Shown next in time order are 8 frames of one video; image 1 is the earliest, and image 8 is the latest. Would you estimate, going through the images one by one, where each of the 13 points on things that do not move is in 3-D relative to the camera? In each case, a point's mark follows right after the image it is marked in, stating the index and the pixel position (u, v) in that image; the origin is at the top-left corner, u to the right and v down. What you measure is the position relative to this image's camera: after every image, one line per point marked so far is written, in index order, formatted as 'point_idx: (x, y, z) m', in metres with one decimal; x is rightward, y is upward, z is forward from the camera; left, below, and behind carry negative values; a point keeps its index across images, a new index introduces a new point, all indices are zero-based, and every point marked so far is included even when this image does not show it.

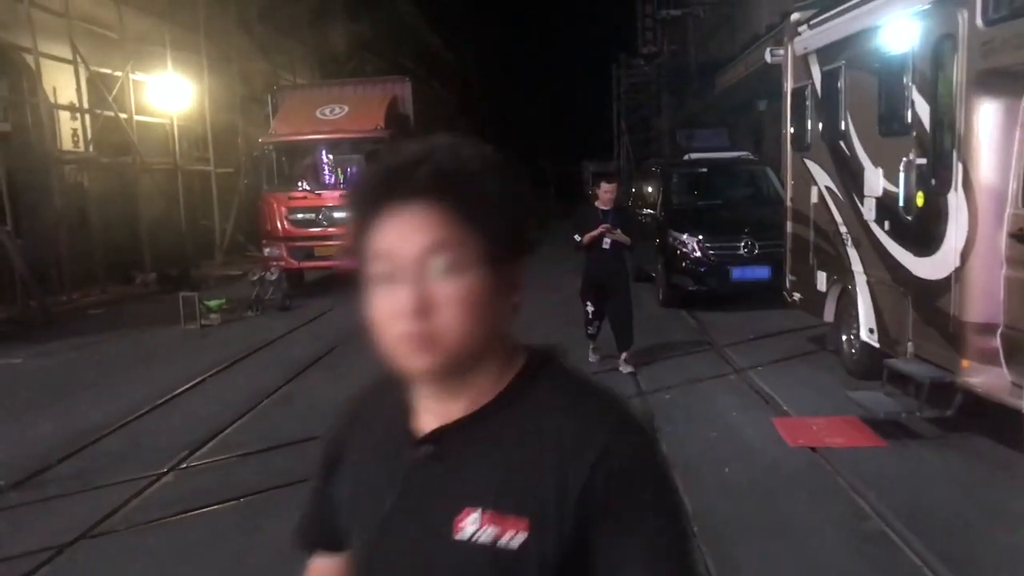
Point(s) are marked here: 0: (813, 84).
0: (+2.8, +1.9, +8.9) m
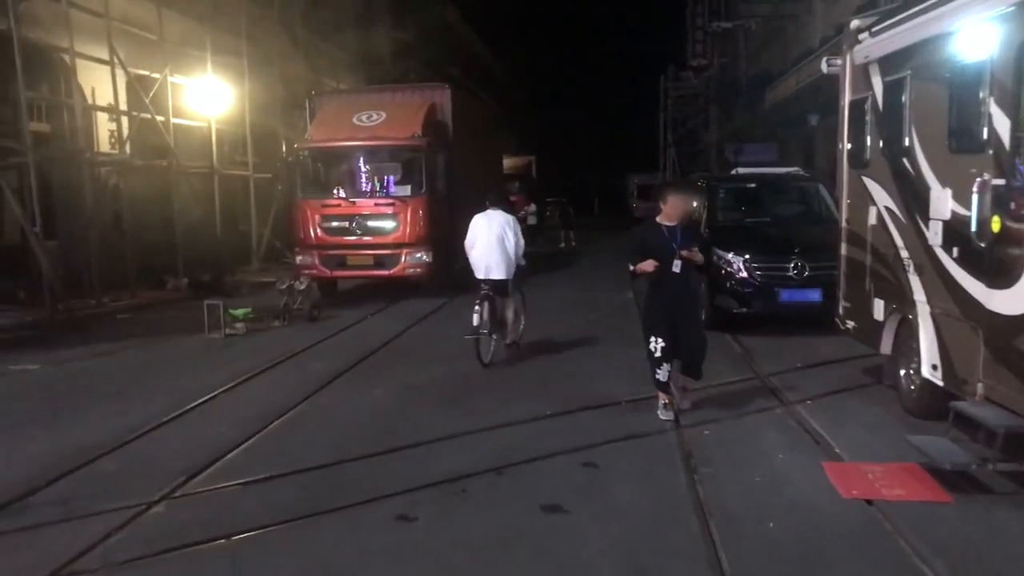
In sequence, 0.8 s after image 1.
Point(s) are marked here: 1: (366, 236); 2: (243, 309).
0: (+3.1, +1.7, +8.2) m
1: (-2.5, +0.9, +16.9) m
2: (-3.8, -0.3, +13.6) m
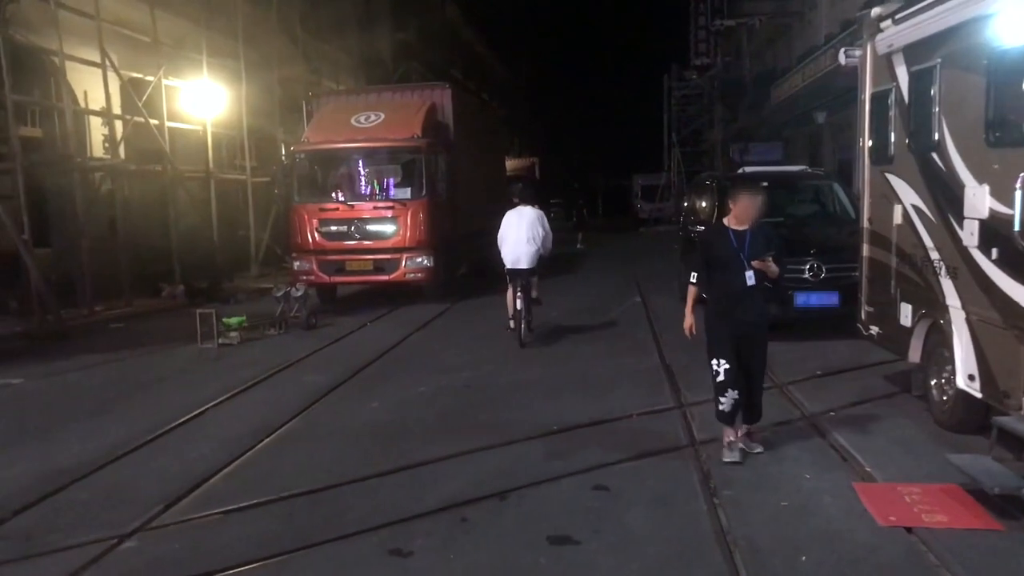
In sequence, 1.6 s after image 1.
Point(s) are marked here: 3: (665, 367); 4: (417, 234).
0: (+3.1, +1.6, +7.8) m
1: (-2.5, +0.8, +16.5) m
2: (-3.8, -0.4, +13.1) m
3: (+1.6, -0.8, +9.9) m
4: (-1.6, +0.9, +16.5) m
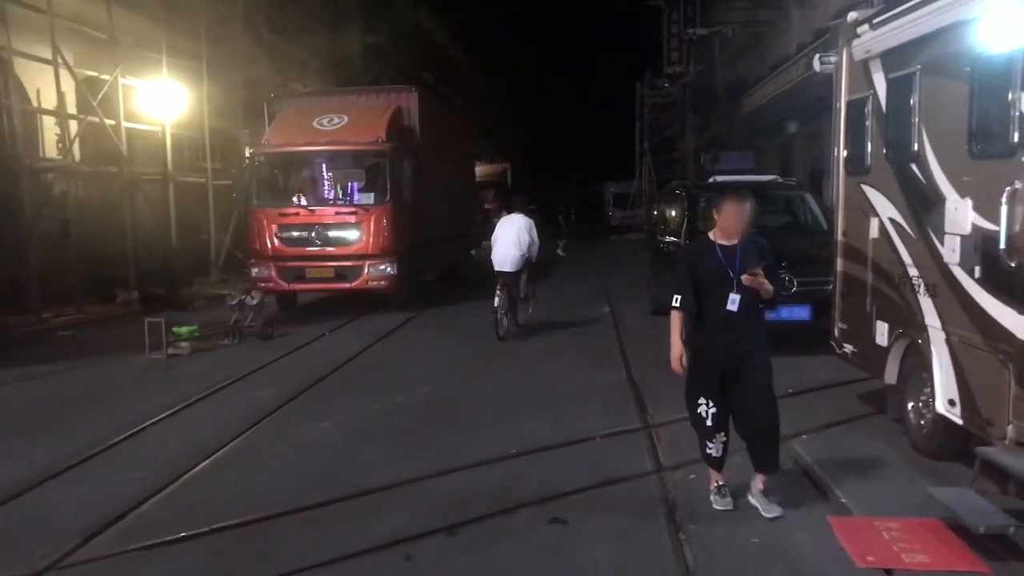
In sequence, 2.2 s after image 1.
0: (+2.8, +1.5, +7.4) m
1: (-3.0, +0.7, +16.0) m
2: (-4.2, -0.5, +12.6) m
3: (+1.2, -0.9, +9.5) m
4: (-2.2, +0.8, +16.0) m
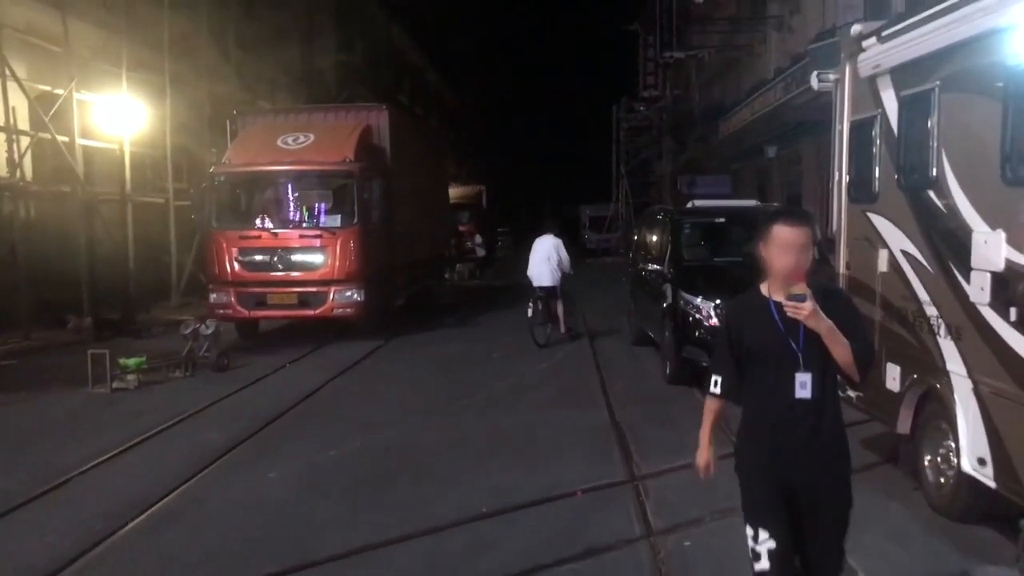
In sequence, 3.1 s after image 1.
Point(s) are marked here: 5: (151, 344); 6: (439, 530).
0: (+2.6, +1.2, +6.8) m
1: (-3.5, +0.3, +15.1) m
2: (-4.6, -0.8, +11.7) m
3: (+0.9, -1.3, +8.8) m
4: (-2.6, +0.3, +15.2) m
5: (-5.4, -0.8, +14.4) m
6: (-0.5, -1.5, +6.0) m
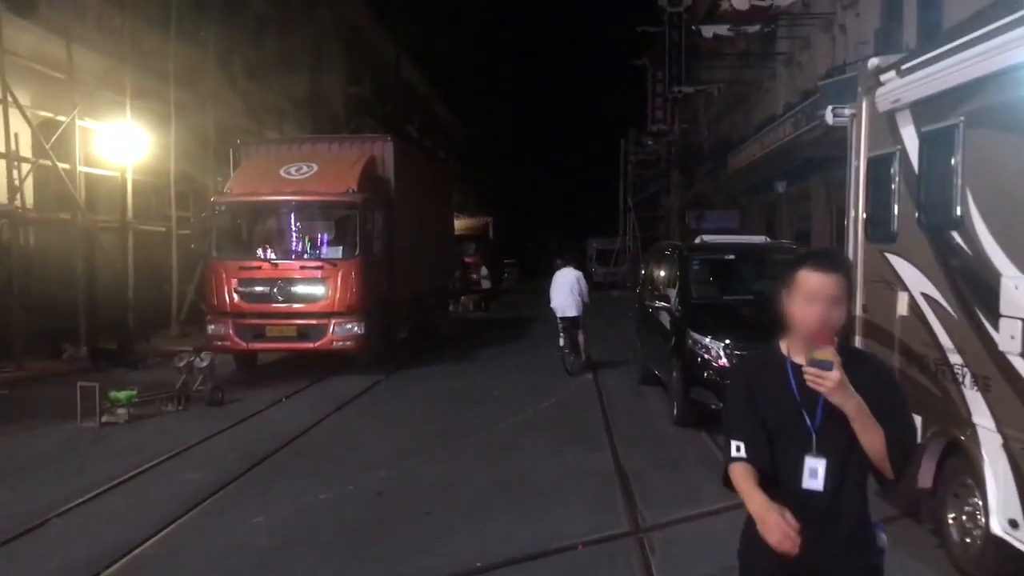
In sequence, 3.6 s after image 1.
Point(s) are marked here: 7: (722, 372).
0: (+2.6, +0.9, +6.5) m
1: (-3.4, -0.2, +14.8) m
2: (-4.5, -1.2, +11.3) m
3: (+0.9, -1.6, +8.4) m
4: (-2.5, -0.2, +14.9) m
5: (-5.4, -1.3, +14.1) m
6: (-0.5, -1.7, +5.6) m
7: (+2.2, -0.9, +9.8) m
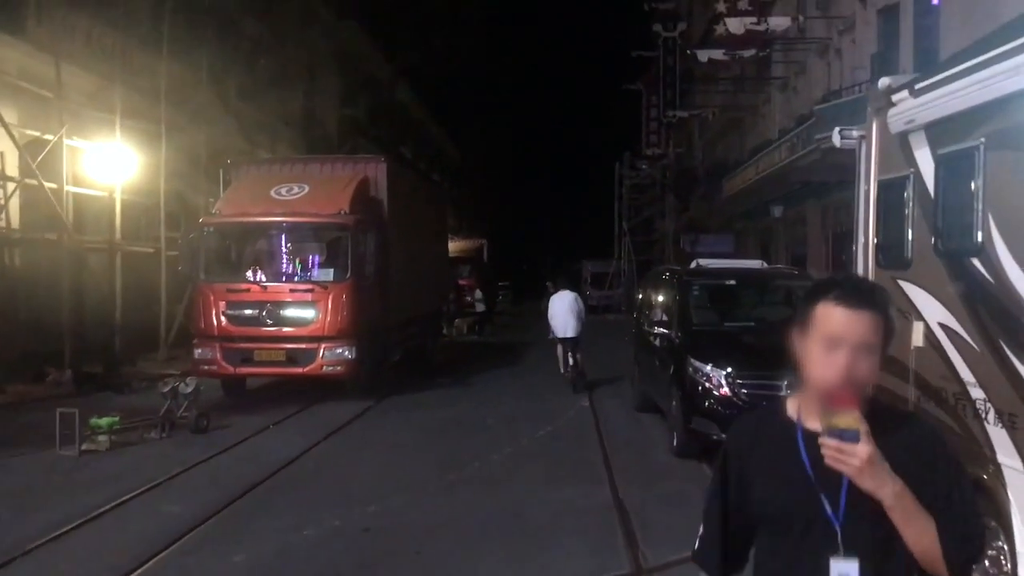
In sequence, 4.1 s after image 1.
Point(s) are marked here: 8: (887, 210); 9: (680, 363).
0: (+2.6, +0.7, +6.2) m
1: (-3.5, -0.6, +14.5) m
2: (-4.6, -1.5, +11.0) m
3: (+0.9, -1.8, +8.1) m
4: (-2.6, -0.5, +14.5) m
5: (-5.5, -1.6, +13.7) m
6: (-0.5, -1.9, +5.3) m
7: (+2.1, -1.1, +9.5) m
8: (+2.6, +0.5, +6.6) m
9: (+1.8, -0.8, +10.2) m
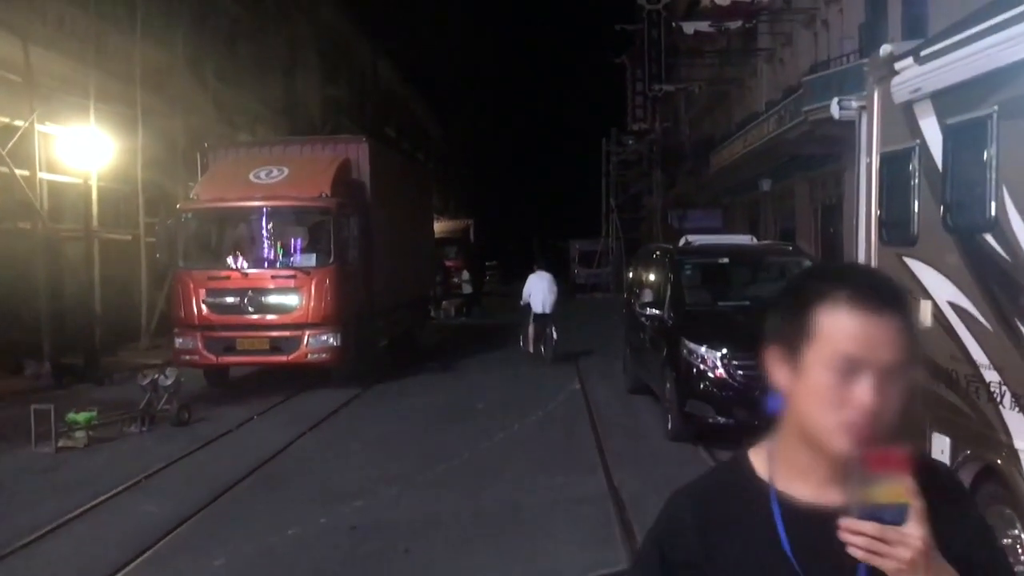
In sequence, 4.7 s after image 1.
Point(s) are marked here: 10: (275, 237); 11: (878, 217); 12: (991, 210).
0: (+2.5, +0.9, +5.9) m
1: (-3.7, -0.4, +14.1) m
2: (-4.7, -1.4, +10.6) m
3: (+0.8, -1.7, +7.8) m
4: (-2.8, -0.3, +14.2) m
5: (-5.6, -1.5, +13.4) m
6: (-0.5, -1.8, +5.0) m
7: (+2.0, -0.9, +9.2) m
8: (+2.5, +0.7, +6.3) m
9: (+1.7, -0.6, +9.9) m
10: (-3.6, +0.8, +14.3) m
11: (+2.5, +0.5, +6.5) m
12: (+2.5, +0.4, +5.0) m
